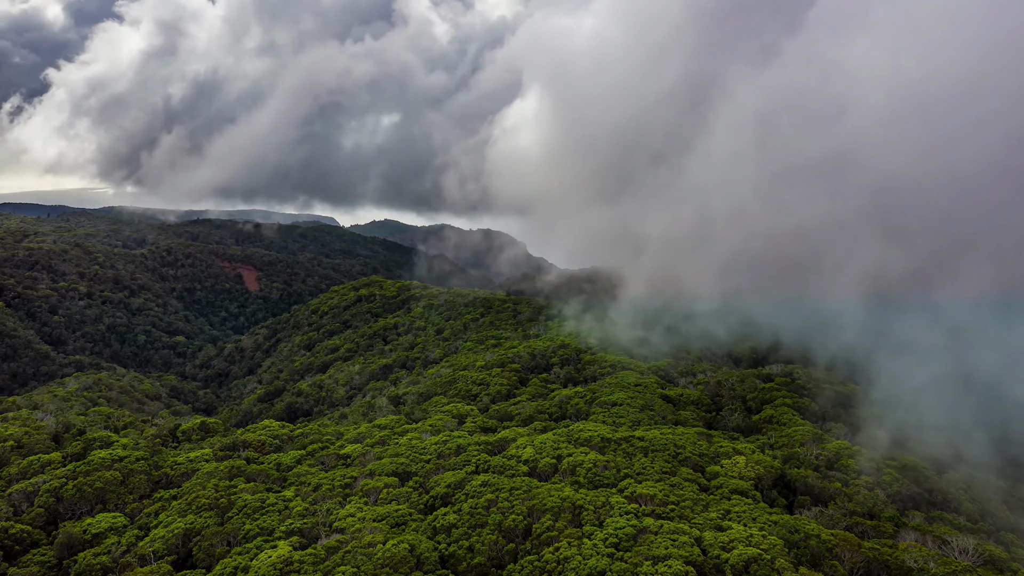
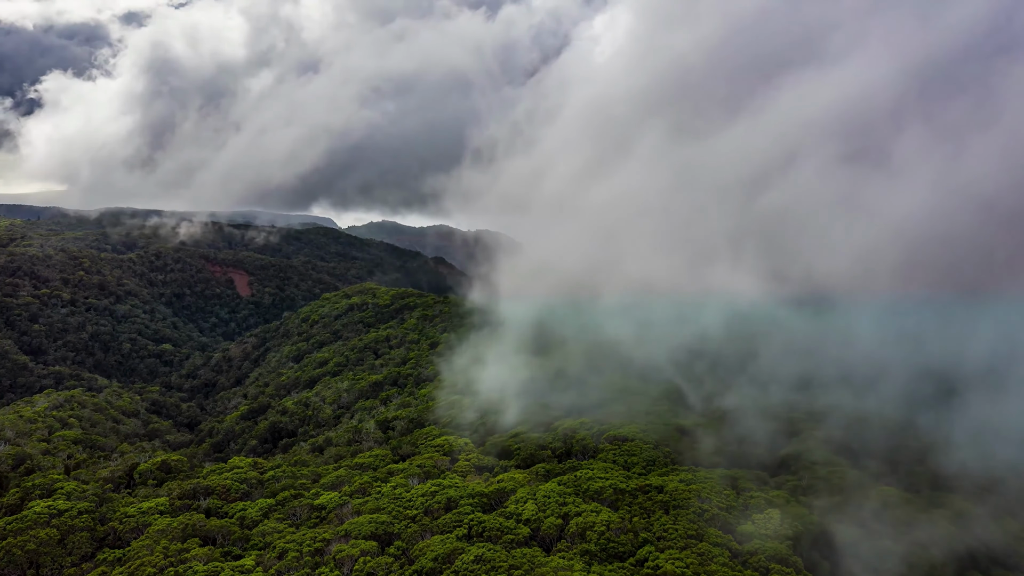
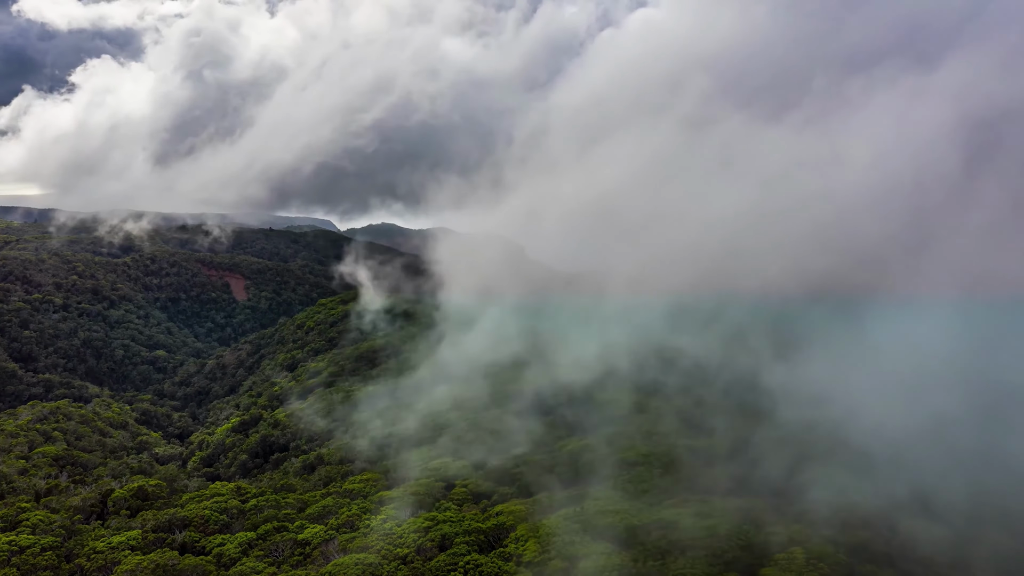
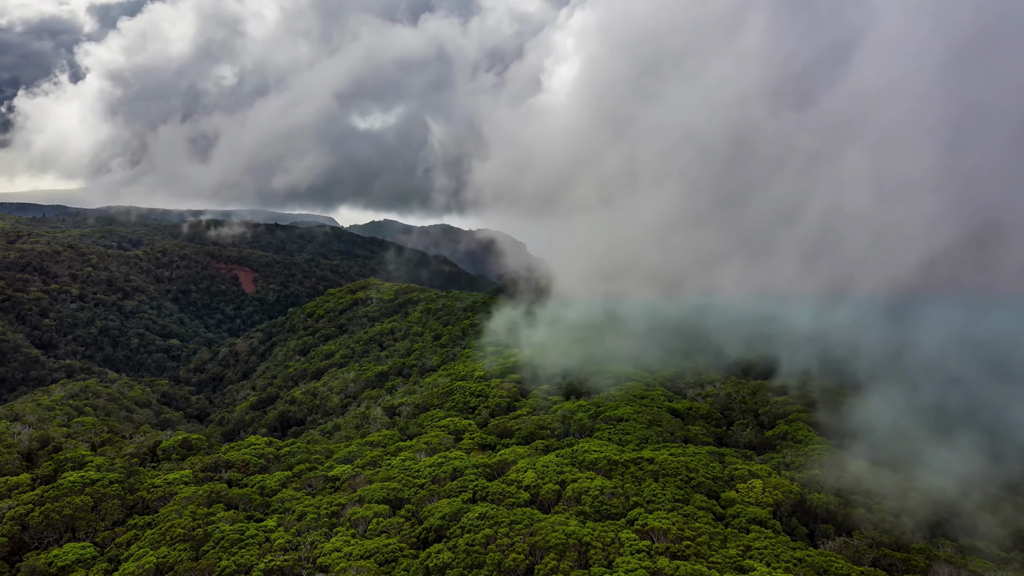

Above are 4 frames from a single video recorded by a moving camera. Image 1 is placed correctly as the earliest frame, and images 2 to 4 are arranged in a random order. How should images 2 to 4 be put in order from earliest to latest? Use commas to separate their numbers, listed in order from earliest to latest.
4, 2, 3
